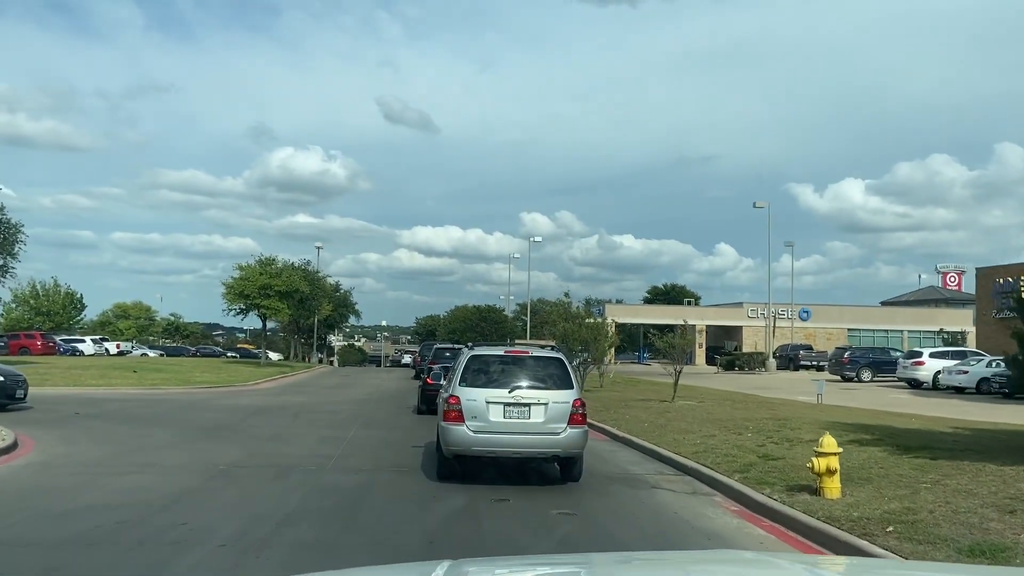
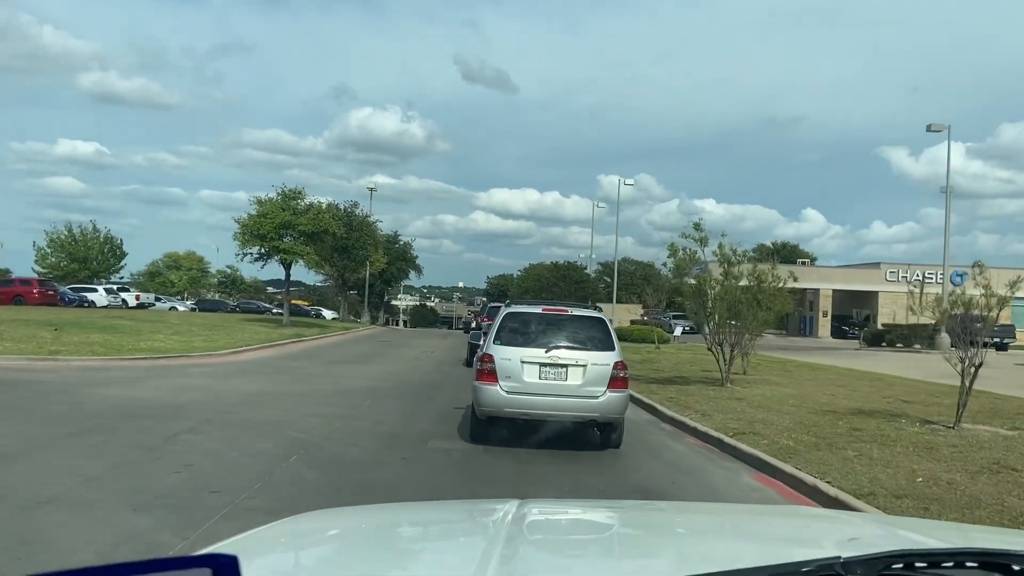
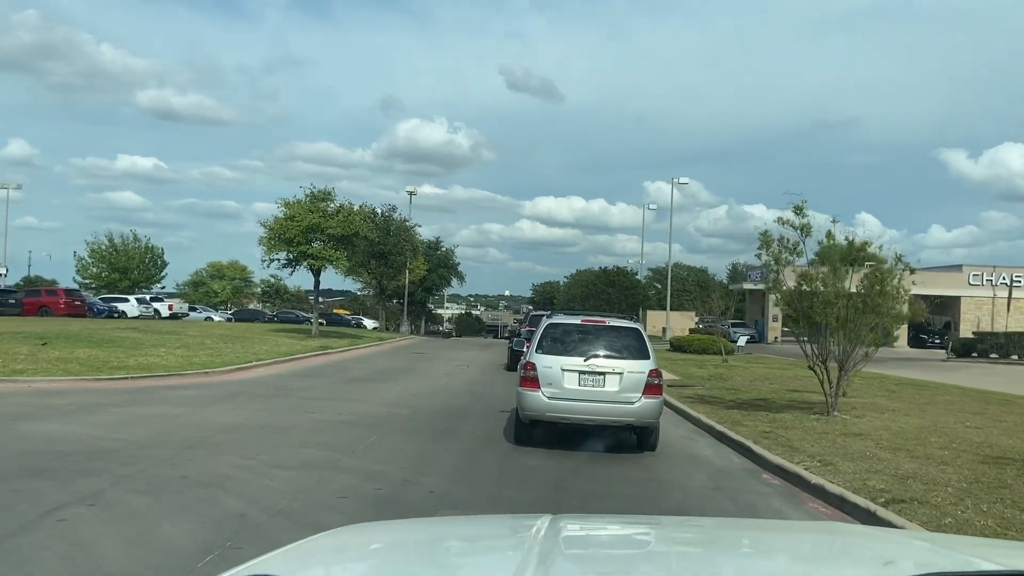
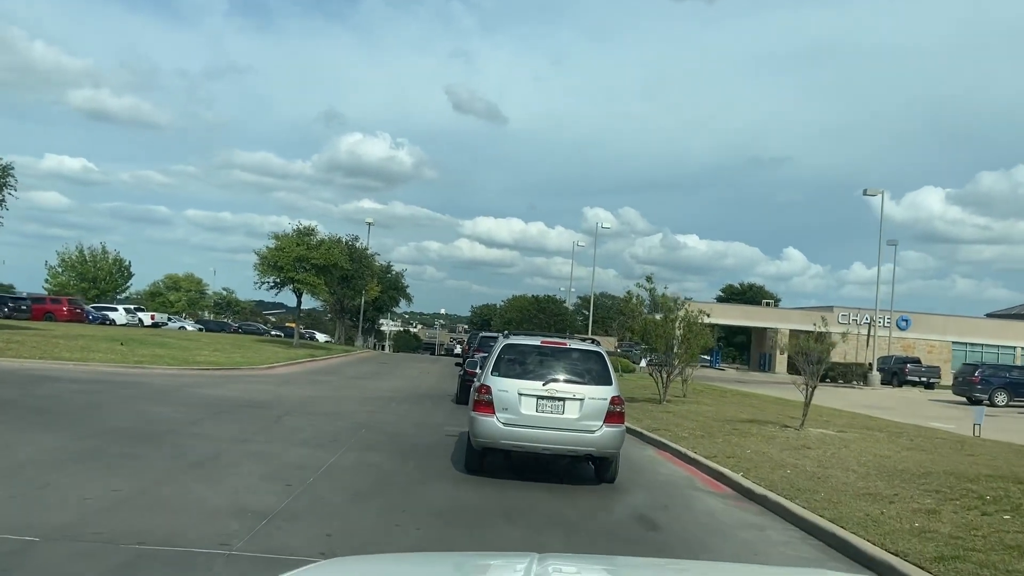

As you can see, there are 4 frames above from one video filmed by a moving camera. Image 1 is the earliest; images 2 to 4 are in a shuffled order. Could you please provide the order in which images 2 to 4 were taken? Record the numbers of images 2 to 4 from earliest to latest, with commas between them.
4, 2, 3
